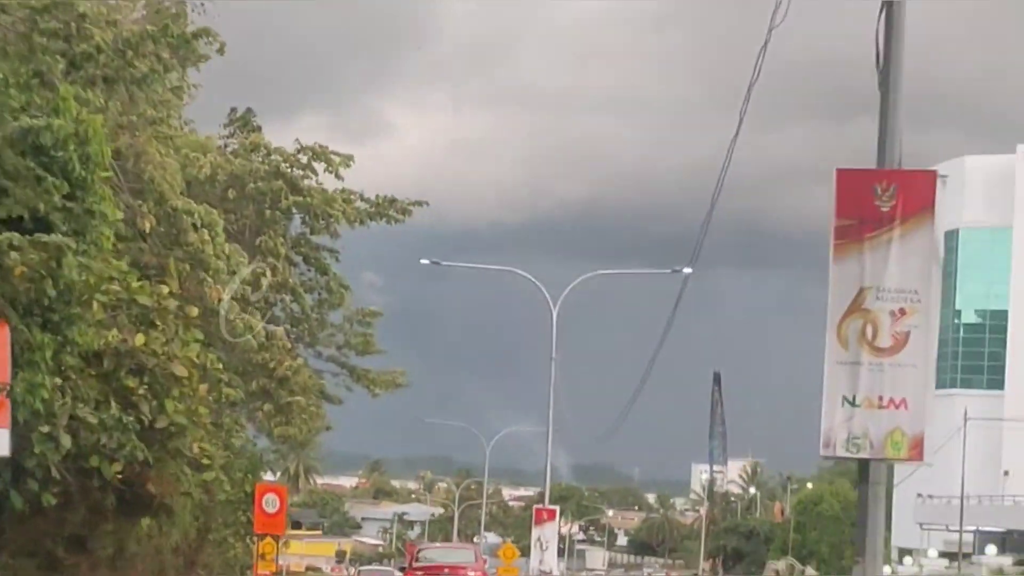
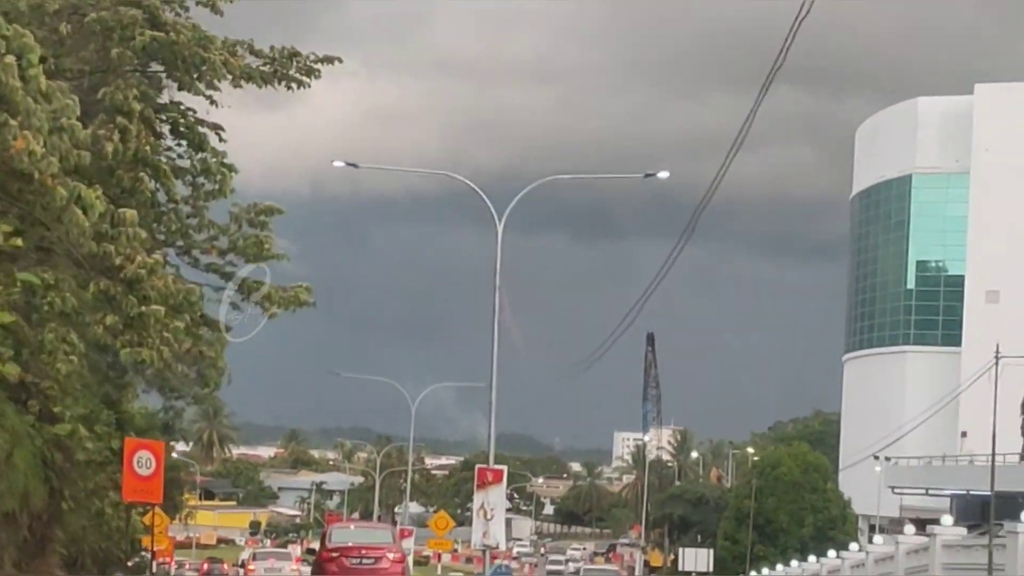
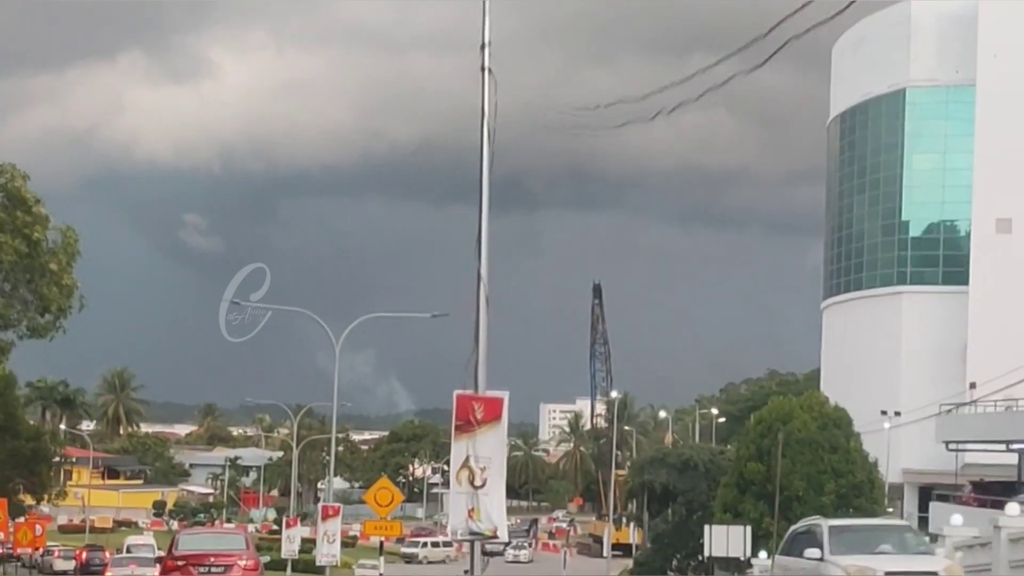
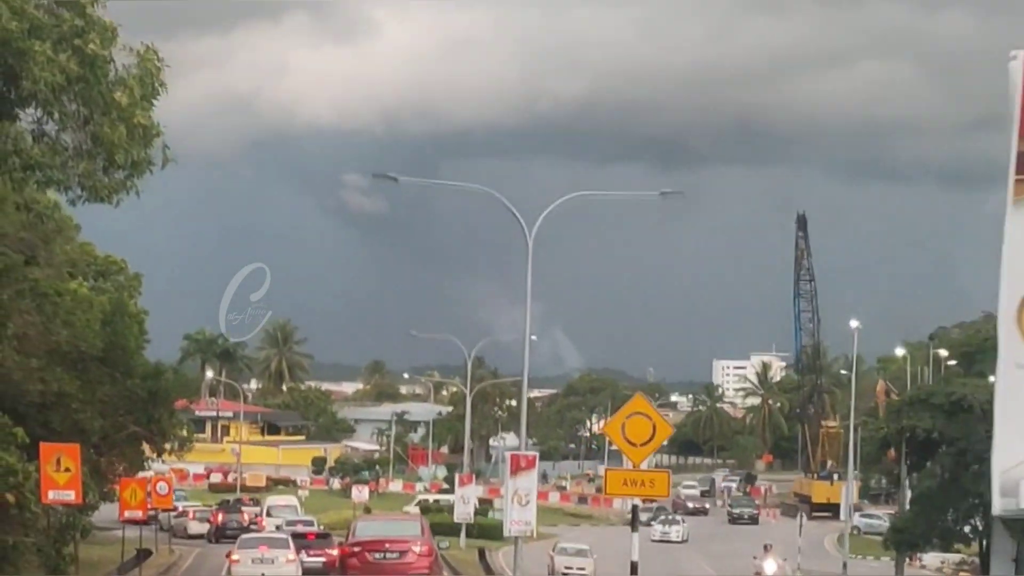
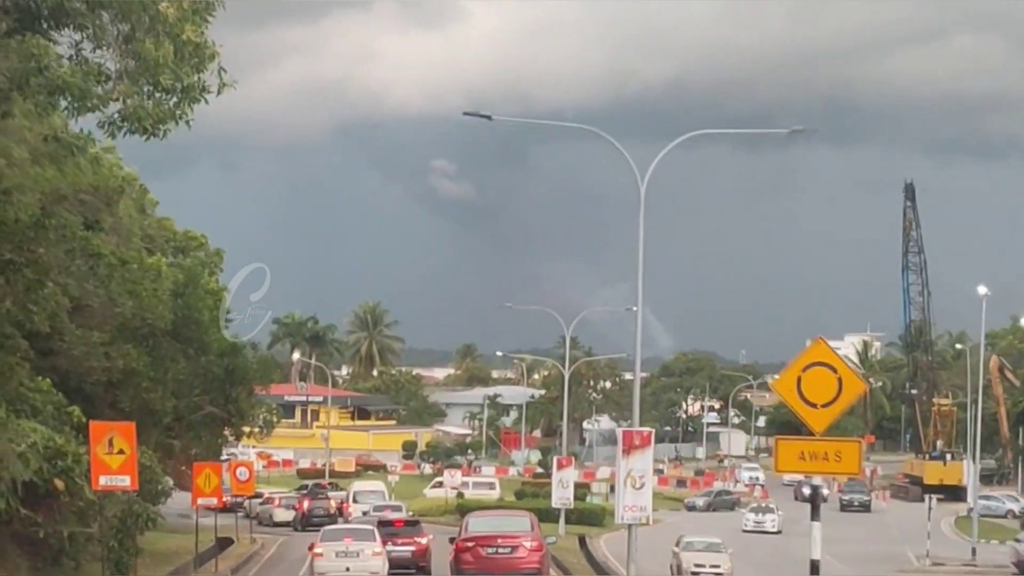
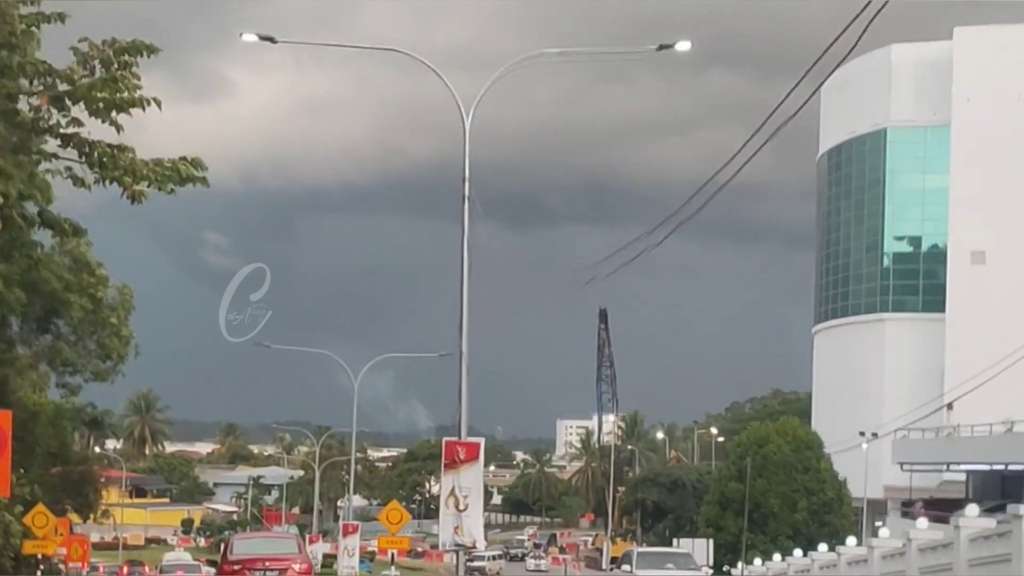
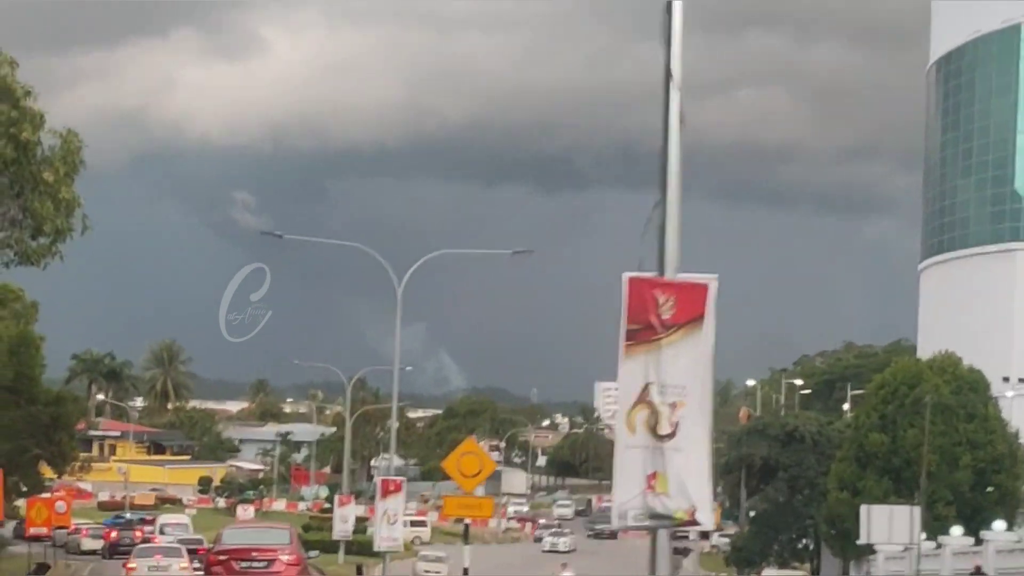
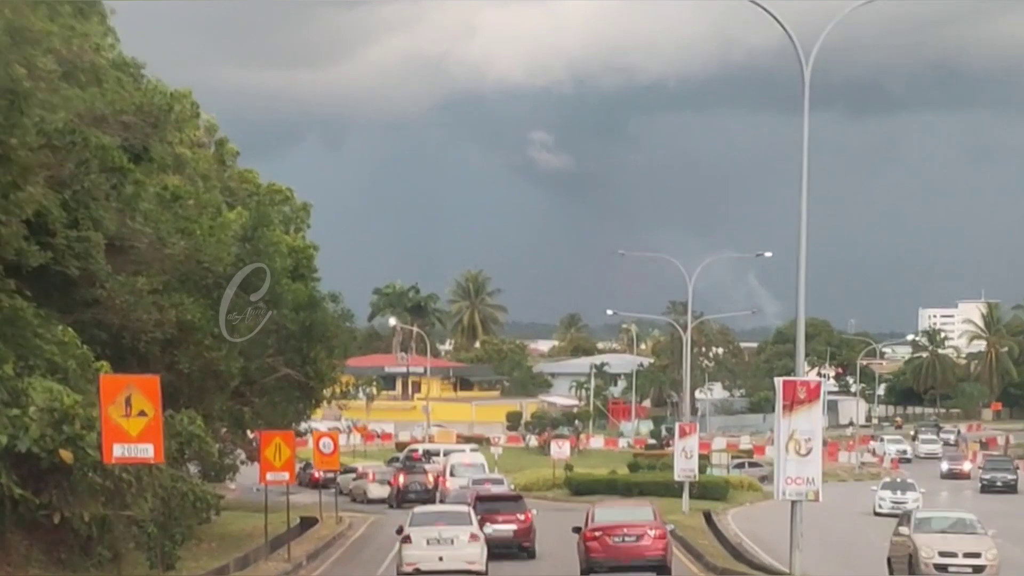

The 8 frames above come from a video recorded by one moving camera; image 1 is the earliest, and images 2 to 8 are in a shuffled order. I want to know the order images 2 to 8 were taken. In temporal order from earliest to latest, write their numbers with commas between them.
2, 6, 3, 7, 4, 5, 8
